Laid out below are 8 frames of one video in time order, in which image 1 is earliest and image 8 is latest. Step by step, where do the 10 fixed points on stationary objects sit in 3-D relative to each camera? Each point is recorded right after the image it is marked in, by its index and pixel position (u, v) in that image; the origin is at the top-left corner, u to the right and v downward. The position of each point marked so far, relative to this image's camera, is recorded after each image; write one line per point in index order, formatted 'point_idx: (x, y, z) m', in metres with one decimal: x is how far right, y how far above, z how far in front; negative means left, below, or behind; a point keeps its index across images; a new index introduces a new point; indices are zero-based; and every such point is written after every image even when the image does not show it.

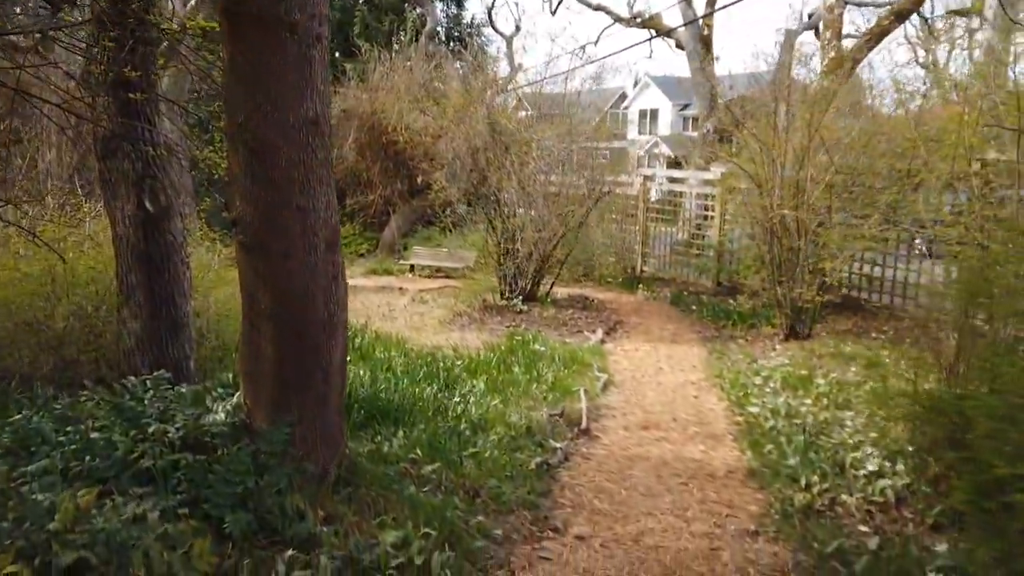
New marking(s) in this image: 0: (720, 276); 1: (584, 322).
0: (+3.6, +0.2, +13.0) m
1: (+1.1, -0.5, +11.2) m
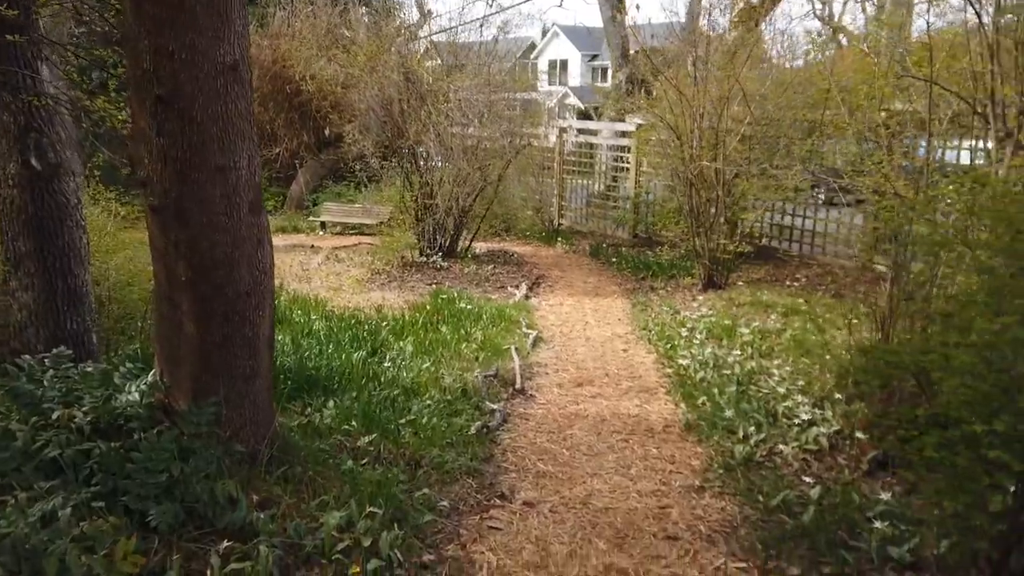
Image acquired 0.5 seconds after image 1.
0: (+2.2, +1.1, +13.1) m
1: (-0.1, +0.2, +11.1) m
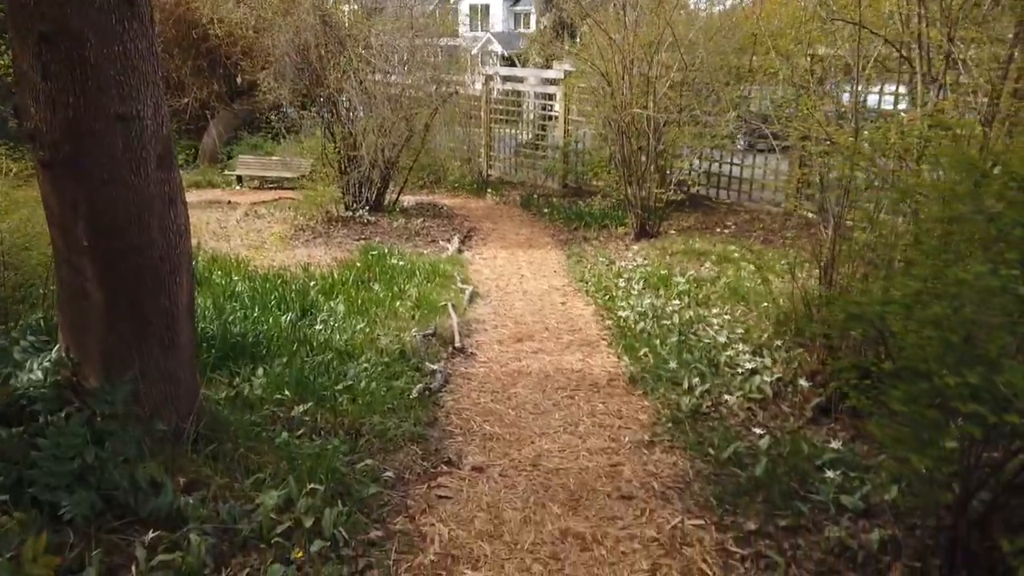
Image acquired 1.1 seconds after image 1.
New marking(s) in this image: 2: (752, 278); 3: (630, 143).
0: (+1.0, +1.9, +13.0) m
1: (-1.1, +0.8, +10.8) m
2: (+2.1, +0.1, +6.7) m
3: (+1.5, +1.9, +9.7) m
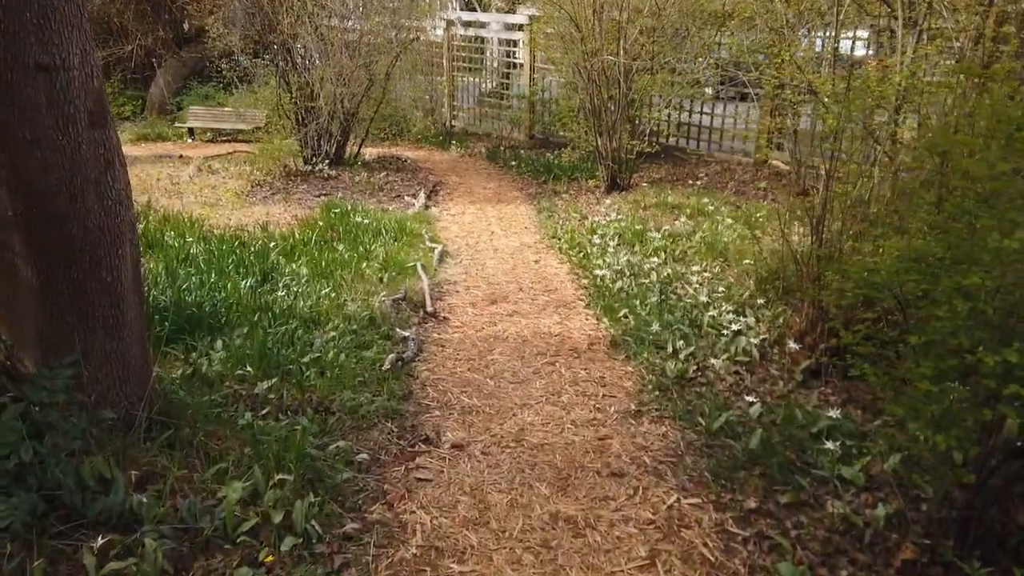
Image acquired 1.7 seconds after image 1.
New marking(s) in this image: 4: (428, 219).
0: (+0.4, +2.7, +12.6) m
1: (-1.5, +1.4, +10.4) m
2: (+1.9, +0.4, +6.5) m
3: (+1.1, +2.4, +9.3) m
4: (-0.9, +0.7, +8.0) m
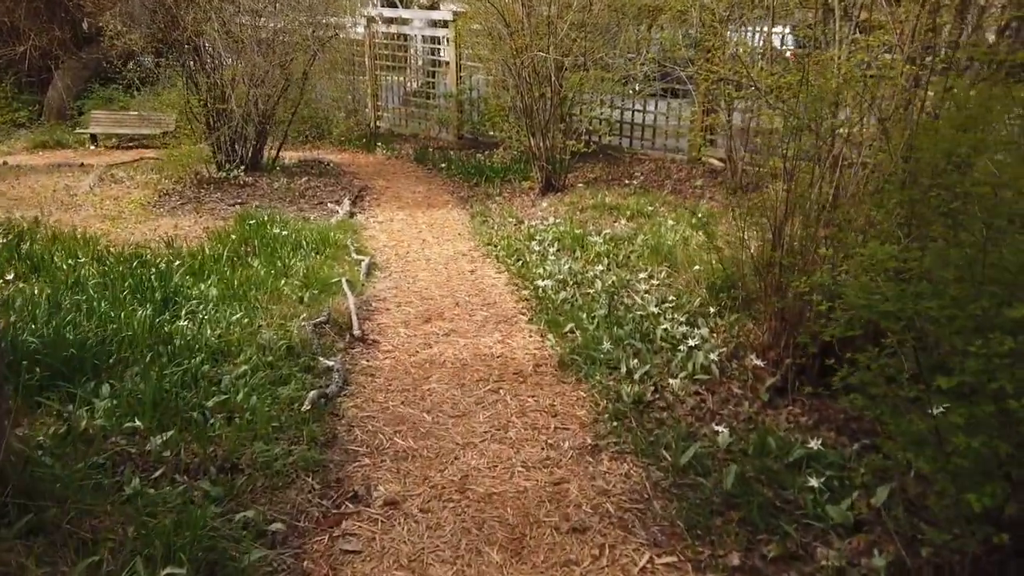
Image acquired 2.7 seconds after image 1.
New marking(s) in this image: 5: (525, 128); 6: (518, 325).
0: (-0.8, +2.6, +12.2) m
1: (-2.5, +1.3, +9.8) m
2: (+1.3, +0.4, +6.2) m
3: (+0.2, +2.4, +9.0) m
4: (-1.6, +0.6, +7.4) m
5: (+0.2, +2.0, +9.3) m
6: (0.0, -0.2, +4.8) m
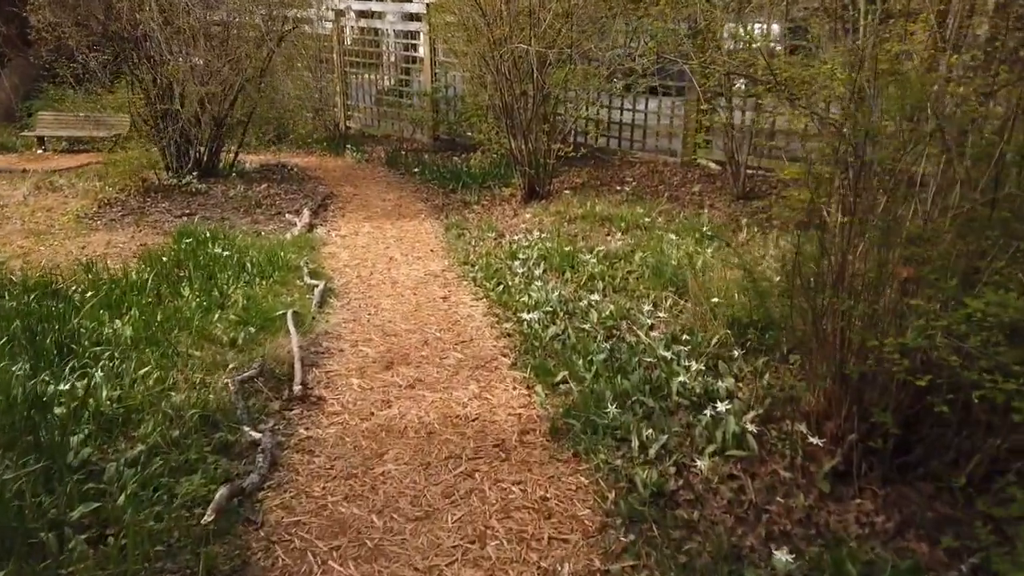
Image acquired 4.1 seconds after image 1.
0: (-1.1, +2.4, +11.3) m
1: (-2.7, +1.0, +8.9) m
2: (+1.2, +0.2, +5.4) m
3: (0.0, +2.2, +8.1) m
4: (-1.7, +0.4, +6.5) m
5: (-0.1, +1.8, +8.4) m
6: (-0.1, -0.4, +3.9) m
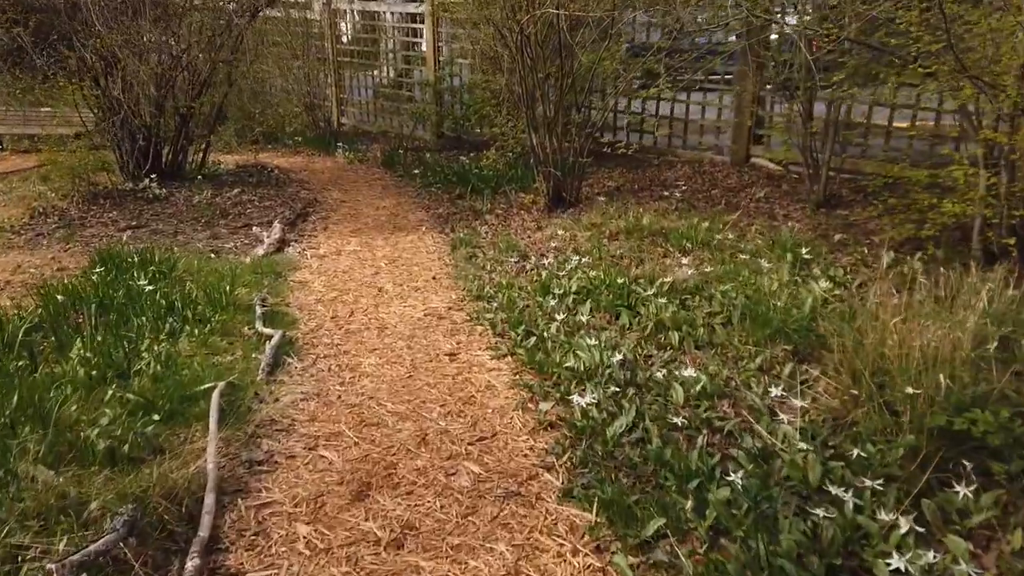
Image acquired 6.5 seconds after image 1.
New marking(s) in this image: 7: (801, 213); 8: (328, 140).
0: (-0.9, +2.1, +9.7) m
1: (-2.5, +0.8, +7.3) m
2: (+1.4, 0.0, +3.8) m
3: (+0.2, +1.9, +6.5) m
4: (-1.6, +0.1, +5.0) m
5: (+0.1, +1.5, +6.8) m
6: (+0.1, -0.7, +2.4) m
7: (+2.4, +0.6, +6.2) m
8: (-2.5, +2.0, +10.3) m
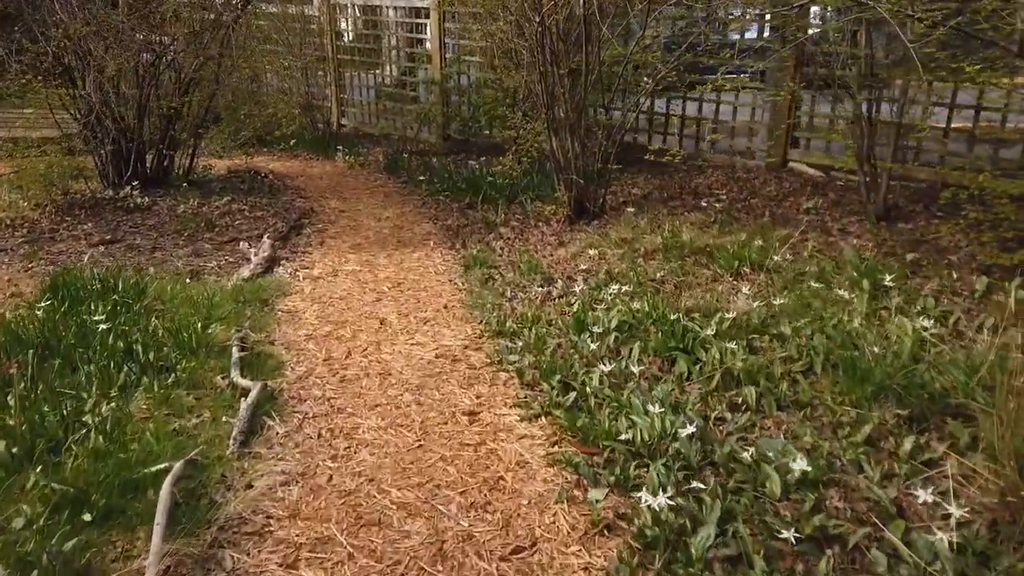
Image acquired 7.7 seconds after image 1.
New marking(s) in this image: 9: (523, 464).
0: (-0.7, +2.0, +9.0) m
1: (-2.4, +0.6, +6.6) m
2: (+1.5, -0.2, +3.1) m
3: (+0.3, +1.7, +5.8) m
4: (-1.4, -0.1, +4.3) m
5: (+0.3, +1.4, +6.1) m
6: (+0.2, -0.9, +1.7) m
7: (+2.5, +0.4, +5.4) m
8: (-2.4, +1.8, +9.6) m
9: (0.0, -0.6, +2.6) m
